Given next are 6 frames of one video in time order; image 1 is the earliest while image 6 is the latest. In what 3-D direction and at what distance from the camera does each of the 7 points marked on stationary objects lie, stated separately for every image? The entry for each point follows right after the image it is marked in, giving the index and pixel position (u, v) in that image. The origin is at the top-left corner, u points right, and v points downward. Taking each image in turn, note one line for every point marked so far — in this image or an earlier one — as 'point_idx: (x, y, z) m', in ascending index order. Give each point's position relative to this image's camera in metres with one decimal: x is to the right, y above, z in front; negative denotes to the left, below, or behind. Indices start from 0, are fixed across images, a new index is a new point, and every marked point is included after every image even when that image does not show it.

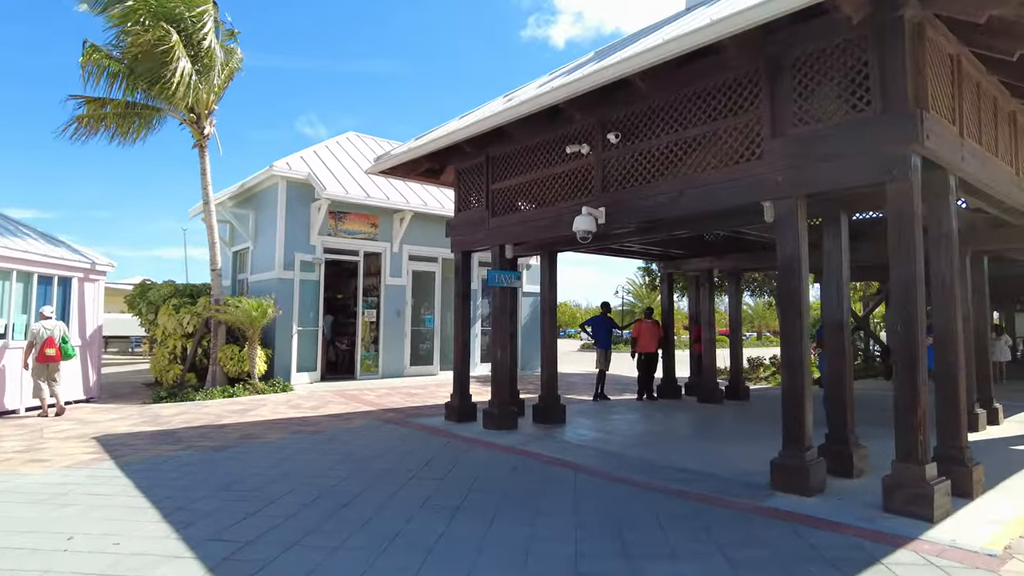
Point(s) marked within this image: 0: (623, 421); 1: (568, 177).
0: (+1.6, -1.9, +9.5) m
1: (+0.6, +1.2, +7.1) m
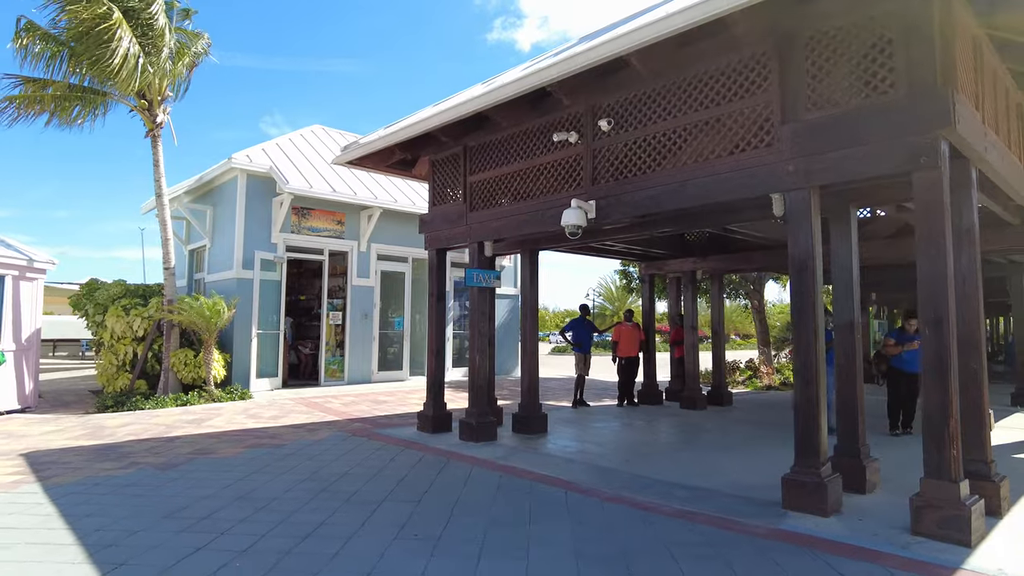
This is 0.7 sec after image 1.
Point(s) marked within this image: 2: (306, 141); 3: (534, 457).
0: (+1.3, -1.9, +9.0) m
1: (+0.4, +1.2, +6.6) m
2: (-4.3, +3.1, +13.9) m
3: (+0.2, -1.7, +6.7) m
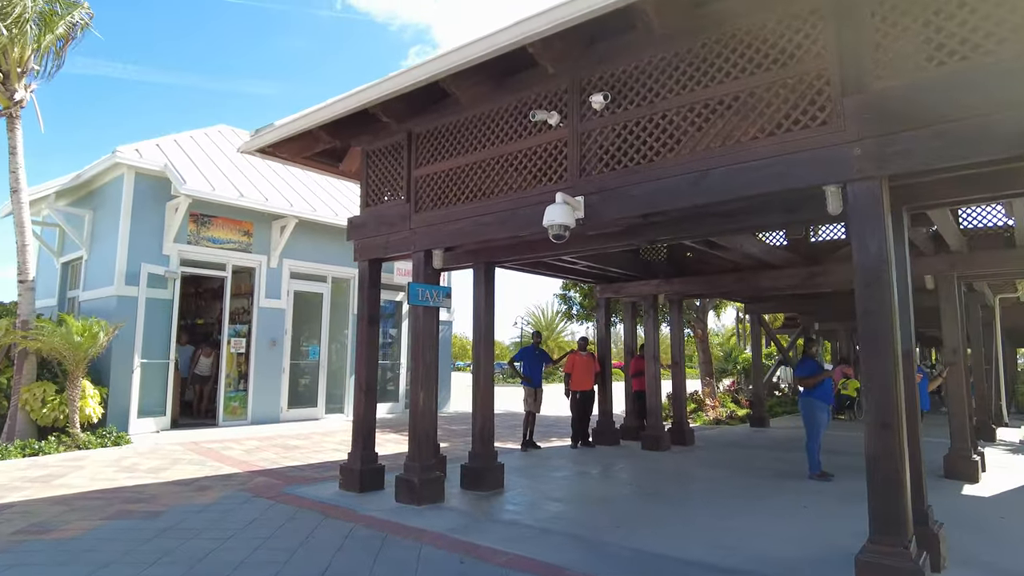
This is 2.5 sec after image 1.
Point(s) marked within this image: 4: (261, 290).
0: (+0.6, -2.2, +7.6) m
1: (+0.1, +1.0, +5.2) m
2: (-5.4, +2.7, +12.1) m
3: (-0.1, -1.9, +5.3) m
4: (-4.3, 0.0, +11.5) m
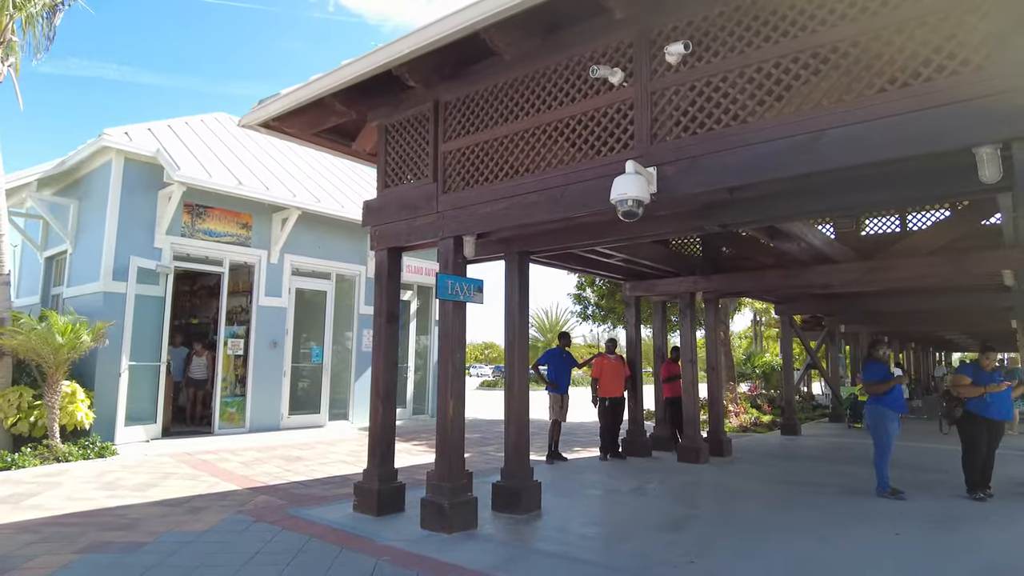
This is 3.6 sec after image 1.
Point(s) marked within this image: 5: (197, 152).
0: (+0.9, -2.1, +6.8) m
1: (+0.5, +1.1, +4.5) m
2: (-5.1, +2.7, +11.2) m
3: (+0.2, -1.8, +4.5) m
4: (-4.0, 0.0, +10.7) m
5: (-4.8, +2.0, +10.1) m
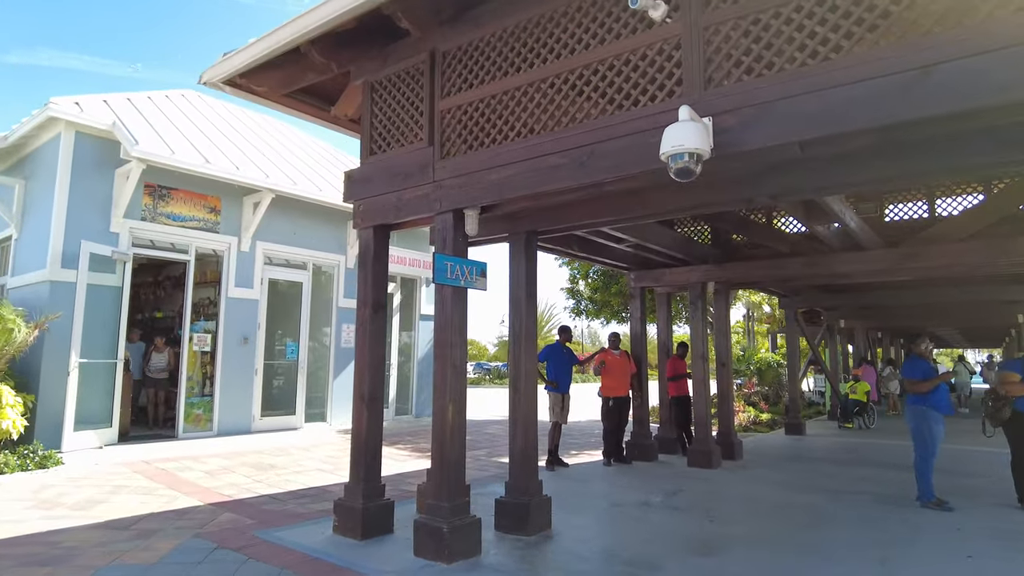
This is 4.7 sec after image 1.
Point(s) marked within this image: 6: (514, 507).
0: (+1.0, -2.0, +6.1) m
1: (+0.5, +1.2, +3.7) m
2: (-5.2, +2.9, +10.3) m
3: (+0.3, -1.7, +3.7) m
4: (-4.1, +0.2, +9.8) m
5: (-4.9, +2.2, +9.2) m
6: (0.0, -1.6, +4.9) m
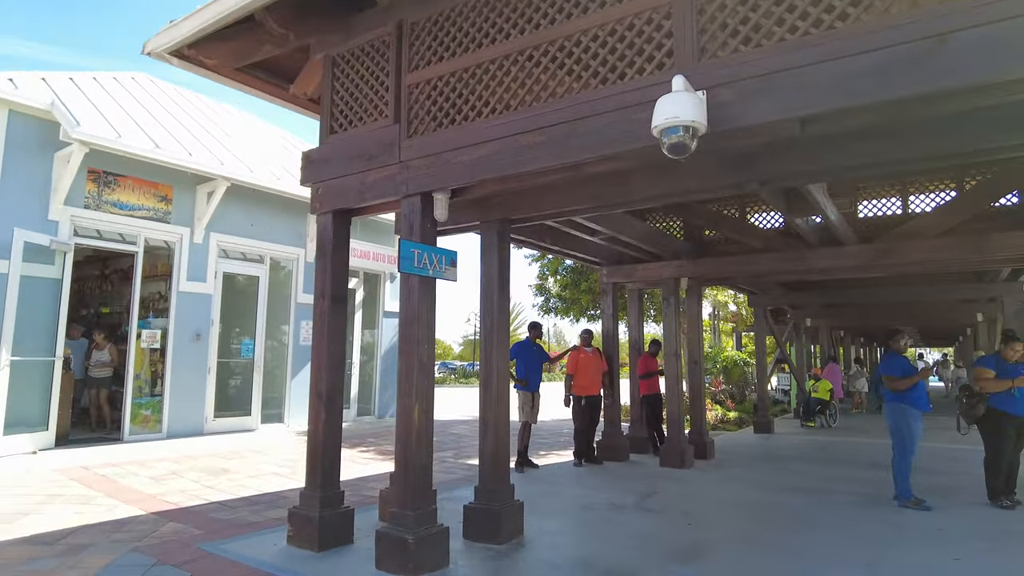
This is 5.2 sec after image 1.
0: (+0.7, -1.9, +5.8) m
1: (+0.4, +1.3, +3.4) m
2: (-5.7, +3.0, +9.7) m
3: (+0.1, -1.6, +3.4) m
4: (-4.5, +0.2, +9.2) m
5: (-5.3, +2.3, +8.6) m
6: (-0.2, -1.5, +4.6) m
